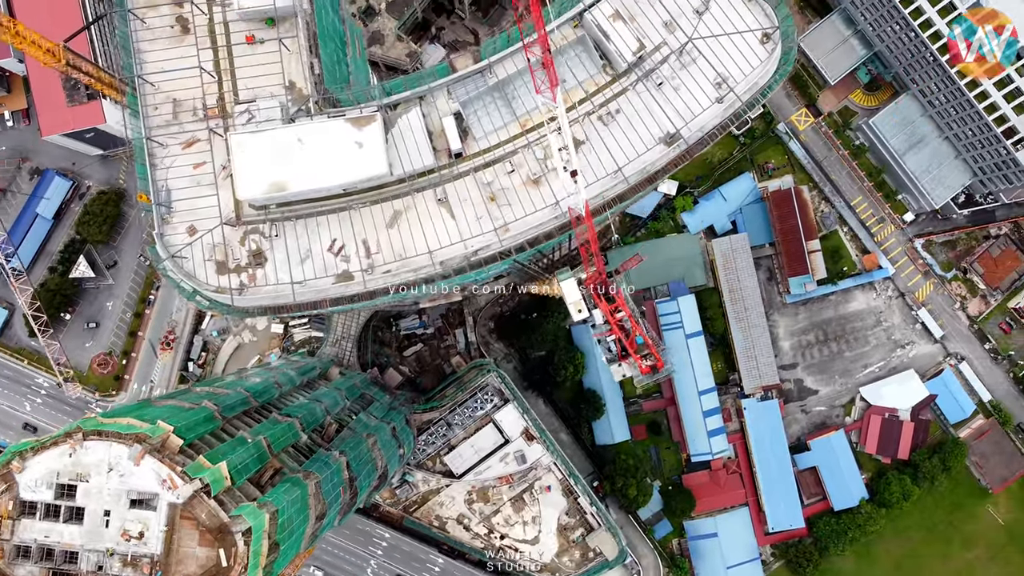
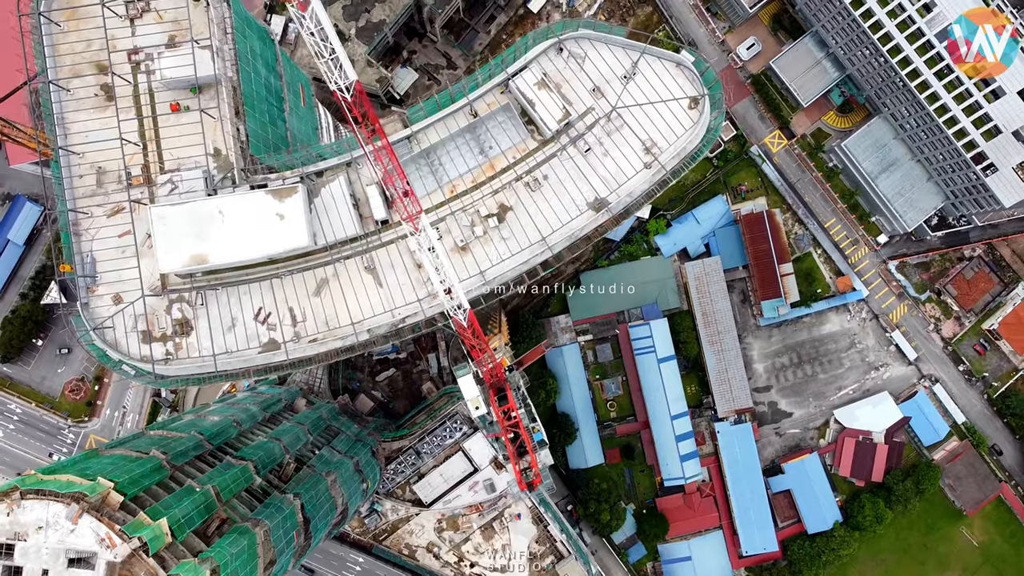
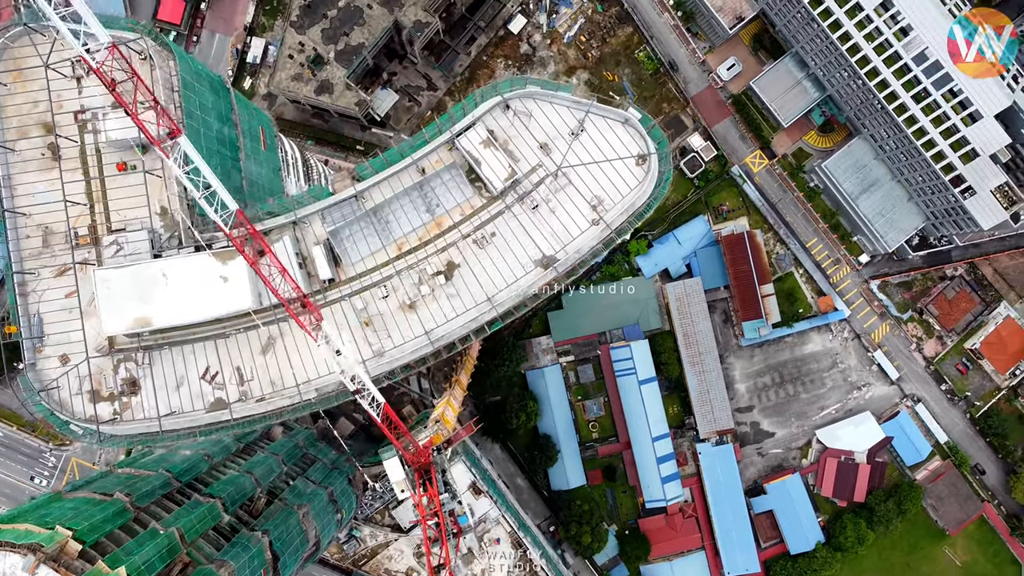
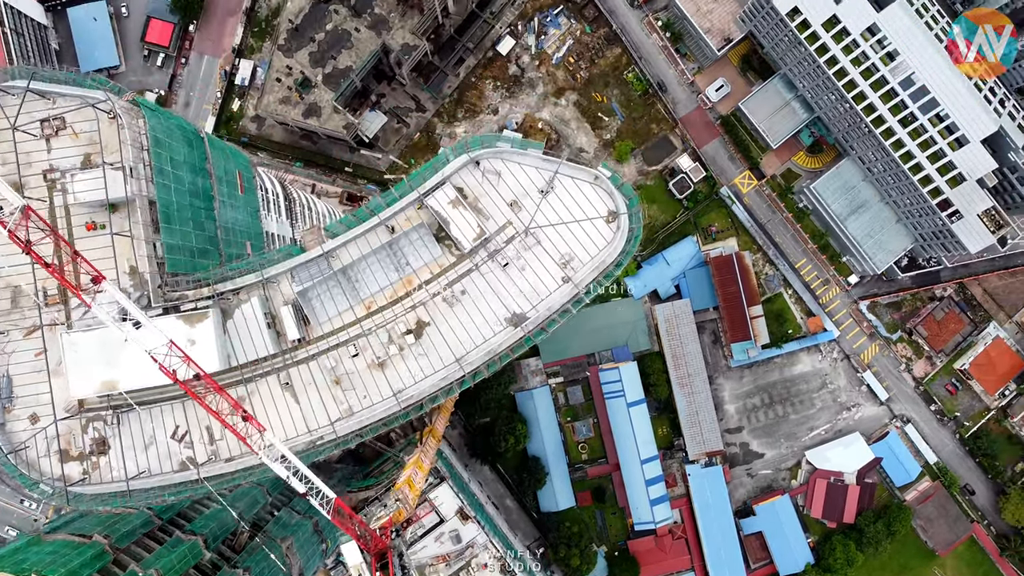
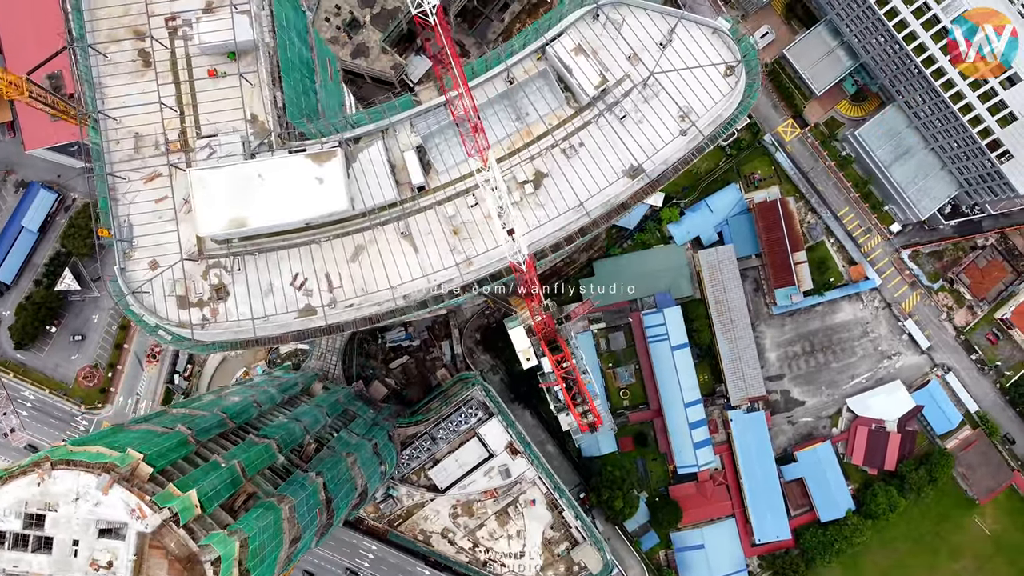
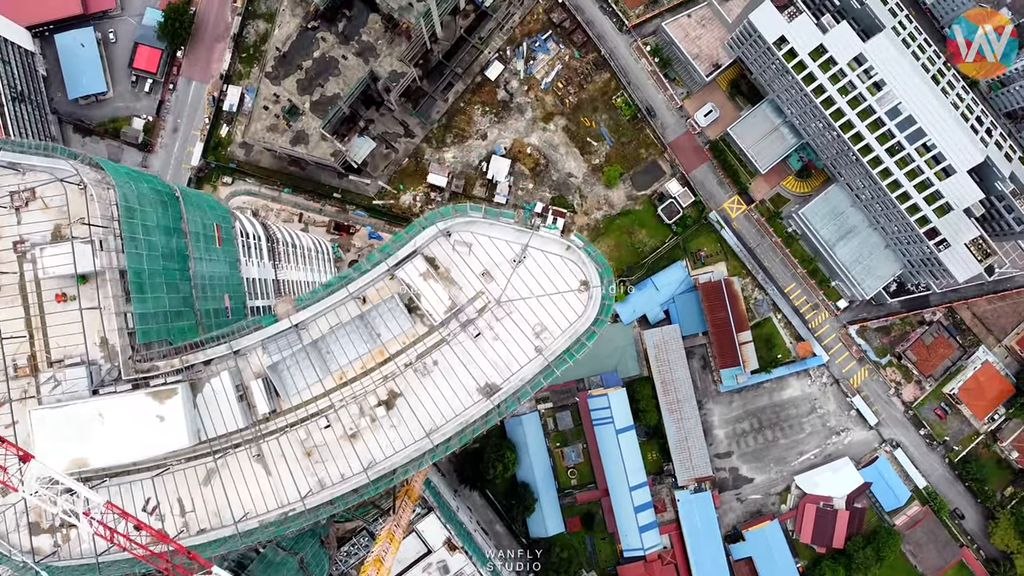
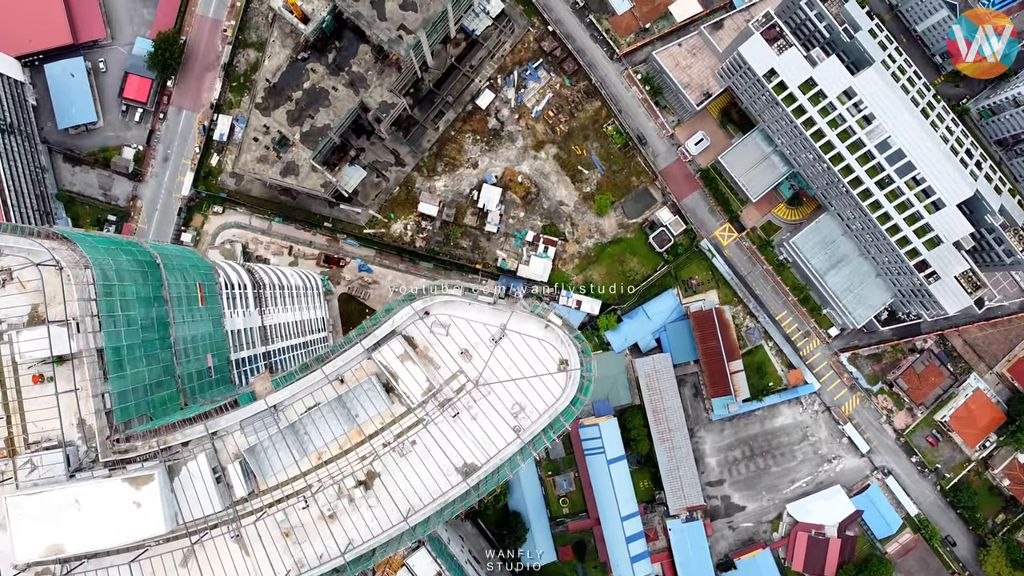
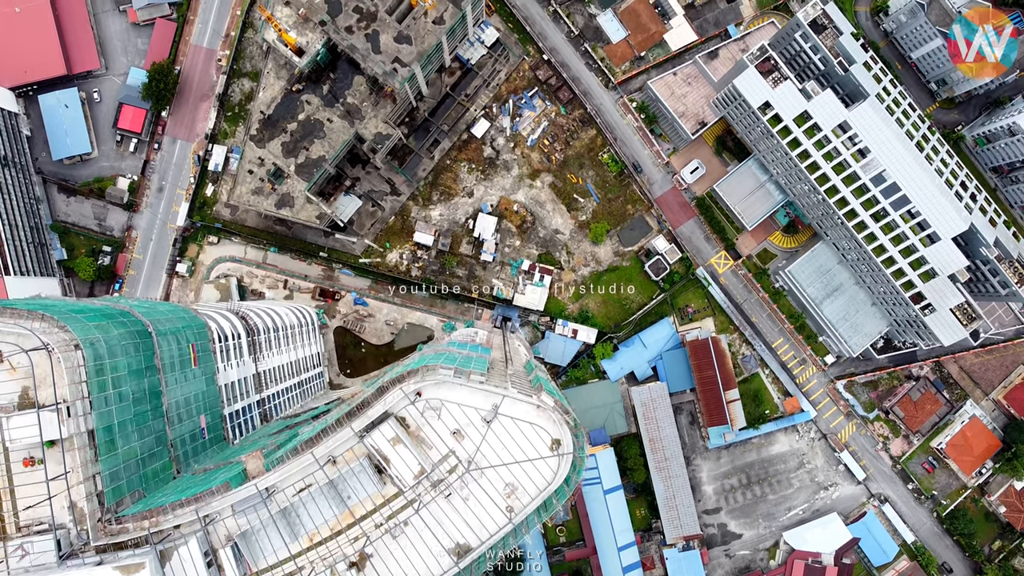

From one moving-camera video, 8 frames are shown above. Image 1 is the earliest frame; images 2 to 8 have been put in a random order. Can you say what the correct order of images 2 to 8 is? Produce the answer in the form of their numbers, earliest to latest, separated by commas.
5, 2, 3, 4, 6, 7, 8
